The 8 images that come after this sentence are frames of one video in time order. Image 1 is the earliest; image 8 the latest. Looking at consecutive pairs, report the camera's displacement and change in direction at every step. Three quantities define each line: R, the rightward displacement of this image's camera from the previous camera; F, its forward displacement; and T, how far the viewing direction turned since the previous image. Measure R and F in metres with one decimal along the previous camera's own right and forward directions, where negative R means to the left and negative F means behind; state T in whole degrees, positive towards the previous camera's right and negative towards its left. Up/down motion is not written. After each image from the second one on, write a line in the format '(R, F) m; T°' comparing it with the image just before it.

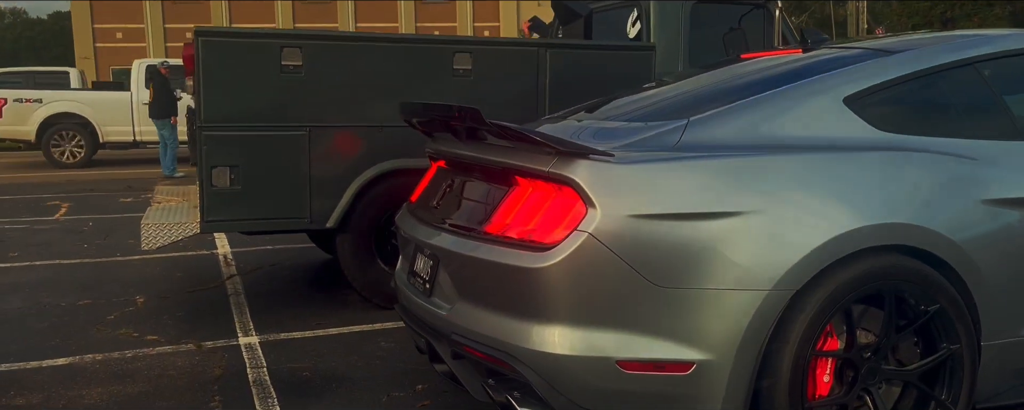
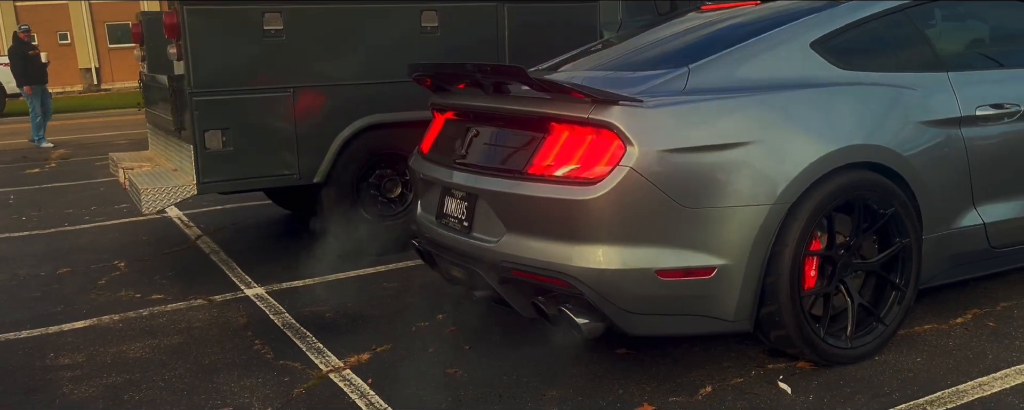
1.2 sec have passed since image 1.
(-0.7, -0.5) m; +8°
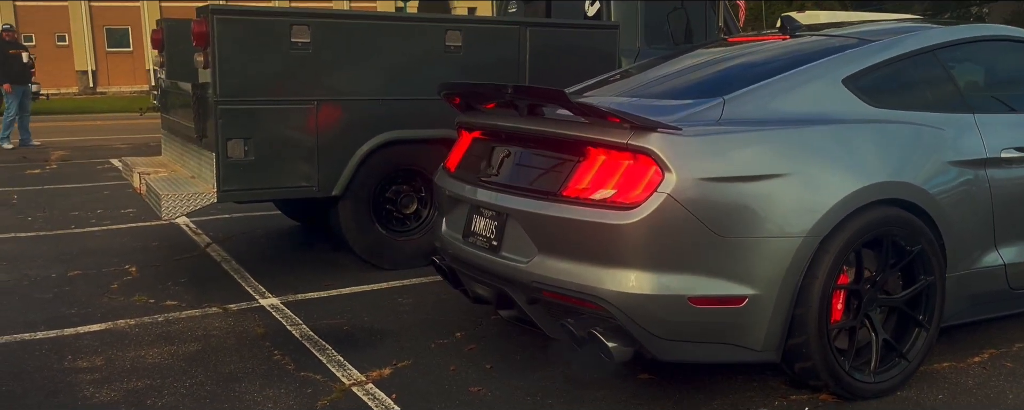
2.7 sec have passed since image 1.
(-0.2, 0.0) m; +1°
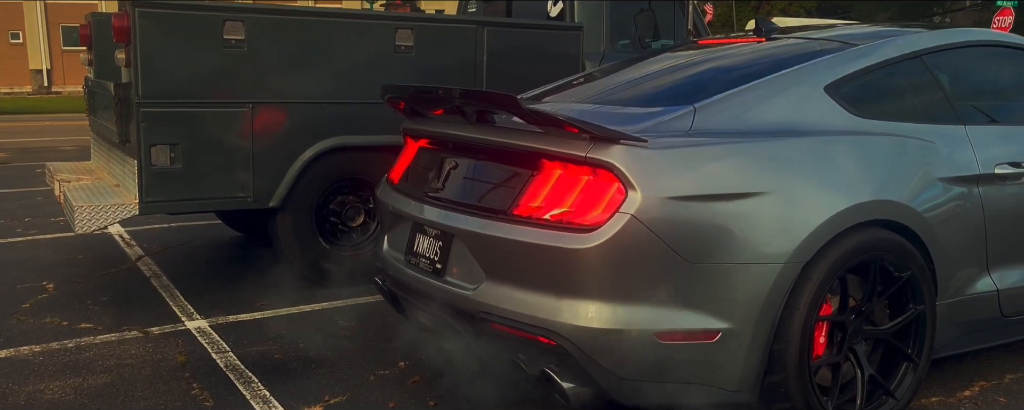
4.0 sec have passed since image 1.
(+0.1, +0.4) m; +2°
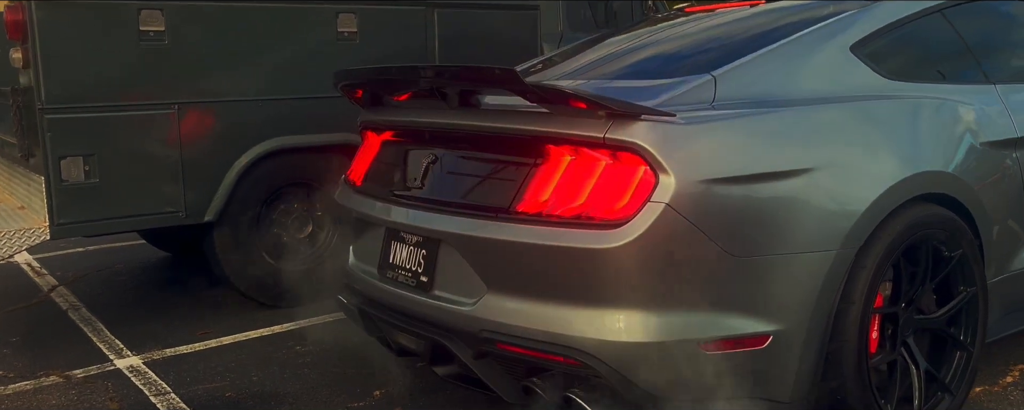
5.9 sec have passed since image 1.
(-0.2, +0.5) m; +5°
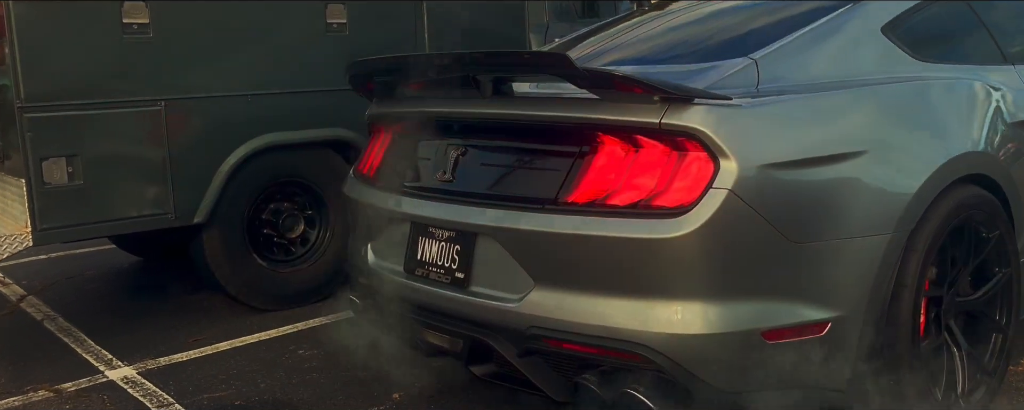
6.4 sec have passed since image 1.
(-0.3, +0.1) m; +4°
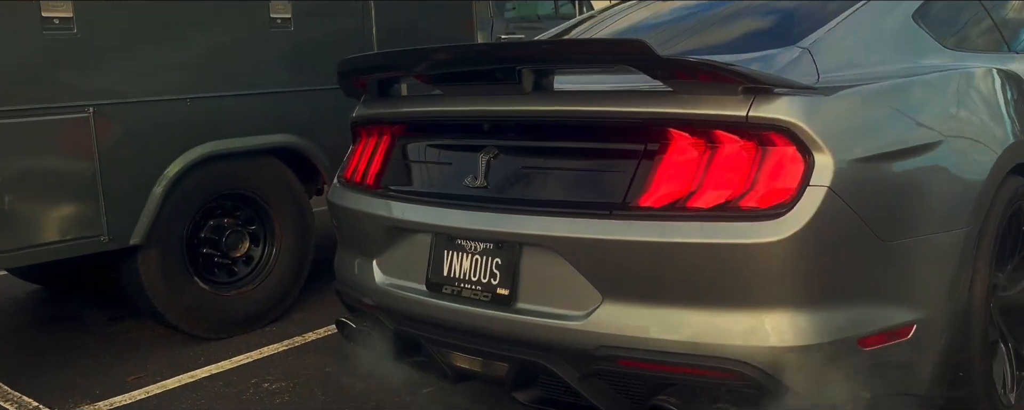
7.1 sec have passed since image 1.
(-0.5, +0.3) m; +9°
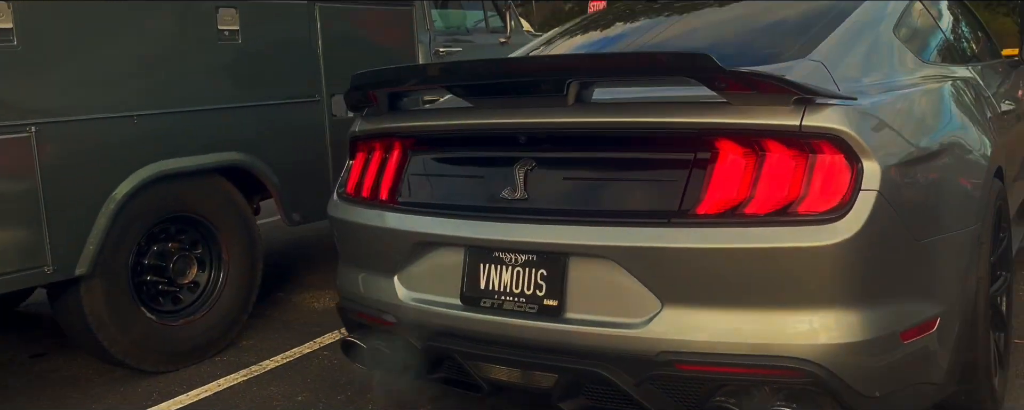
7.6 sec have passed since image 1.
(-0.6, +0.1) m; +10°
